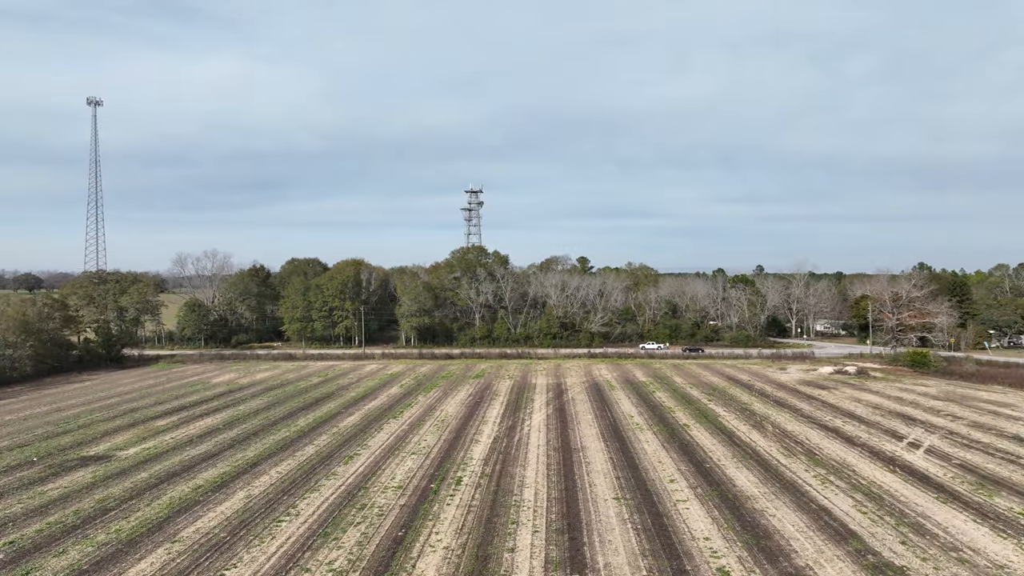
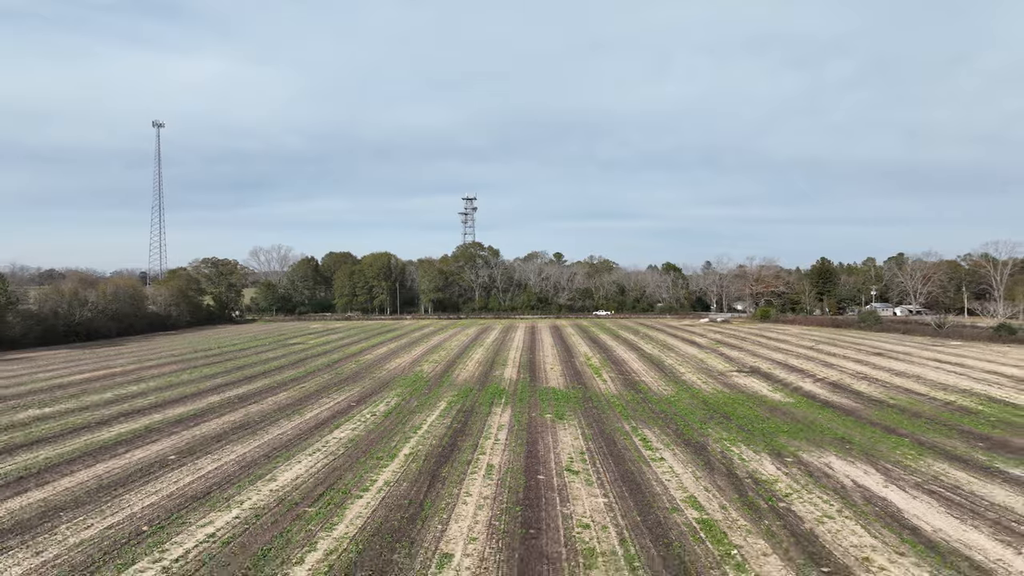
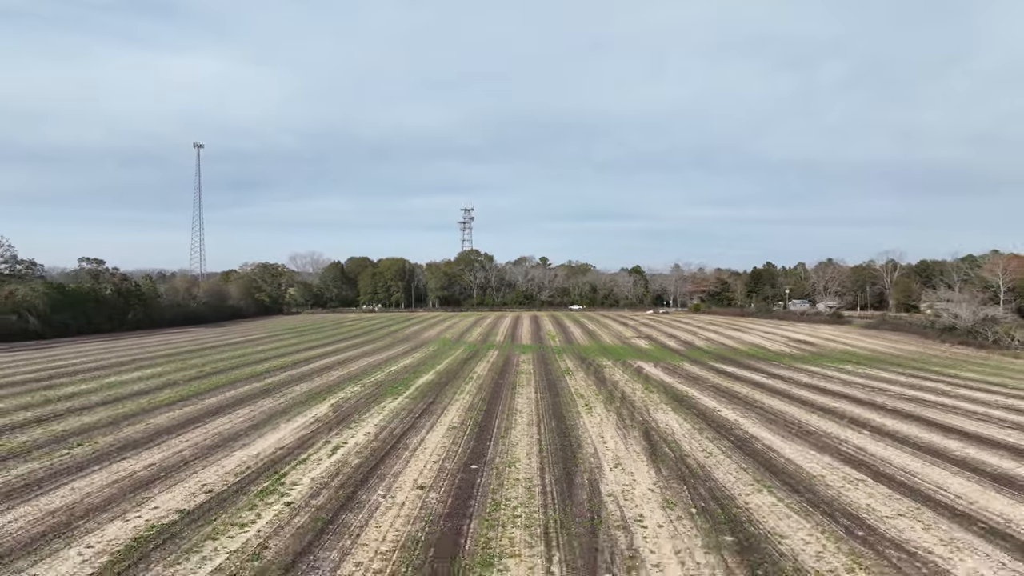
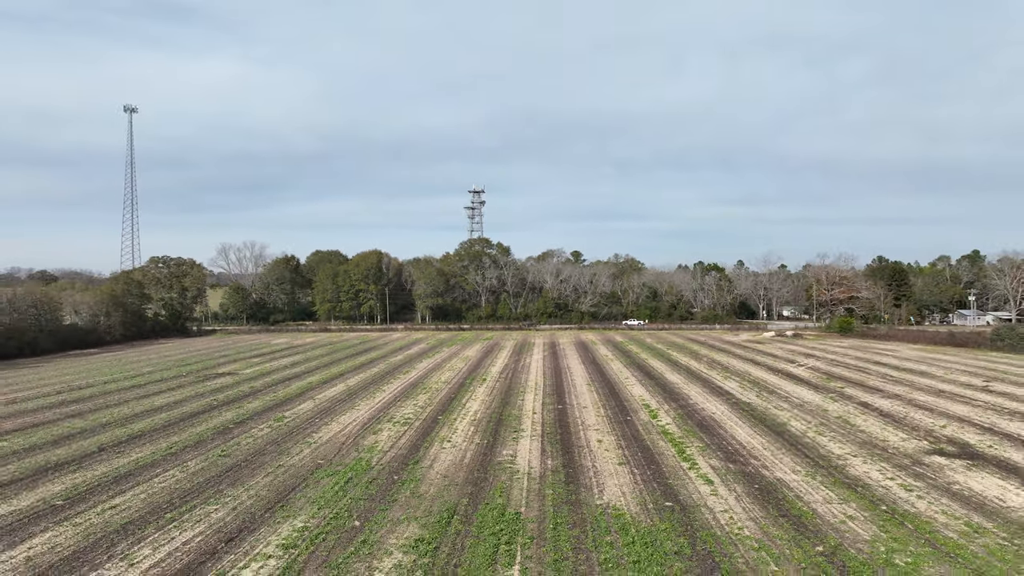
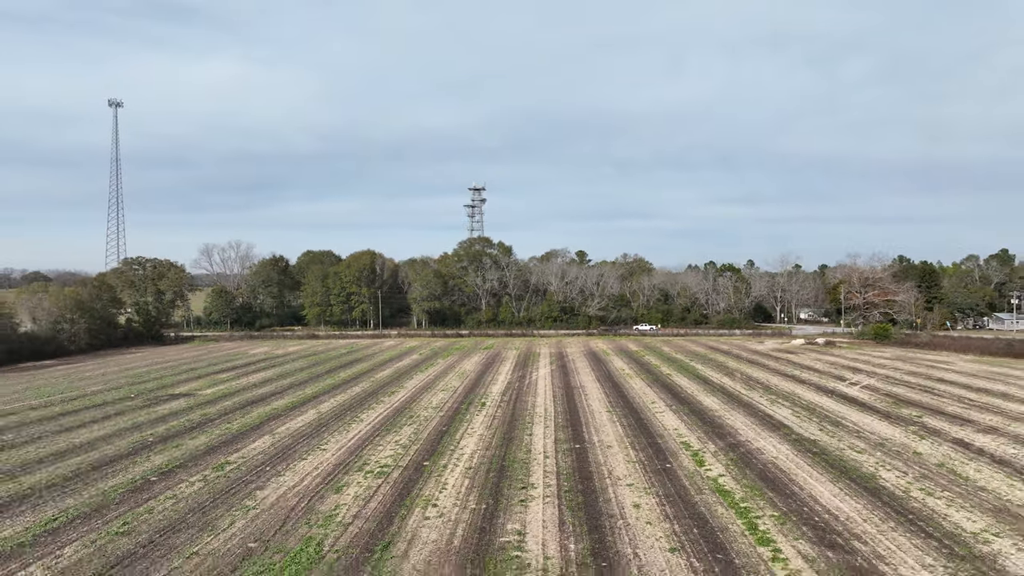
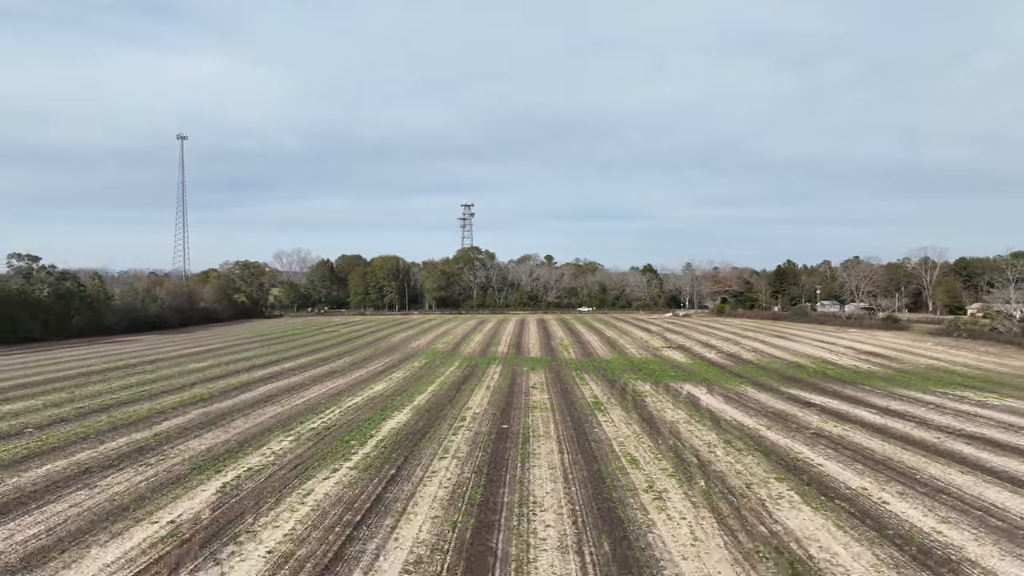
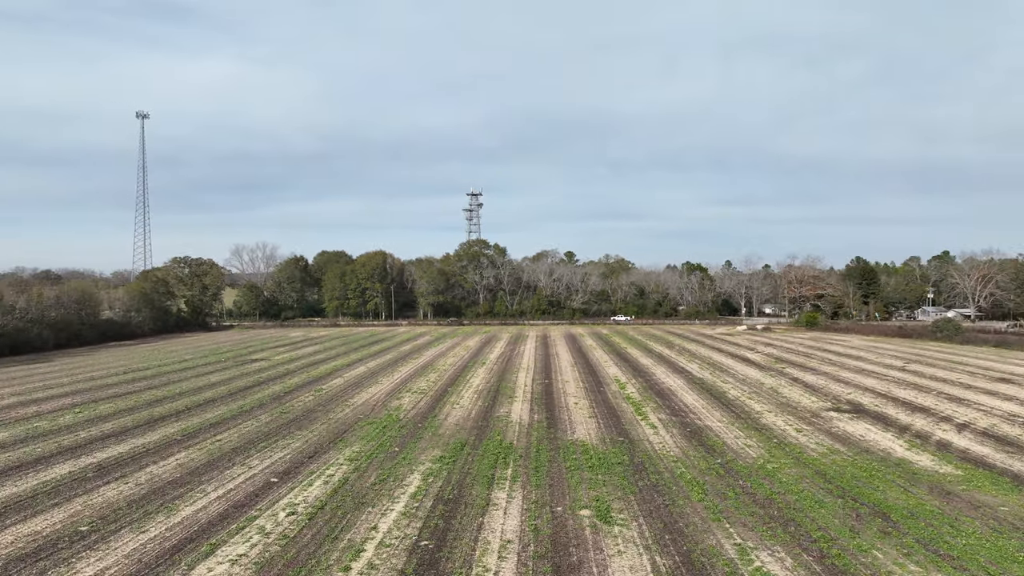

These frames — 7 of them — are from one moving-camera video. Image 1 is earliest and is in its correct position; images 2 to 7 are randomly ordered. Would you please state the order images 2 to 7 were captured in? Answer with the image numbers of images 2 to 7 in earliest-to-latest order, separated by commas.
5, 4, 7, 2, 6, 3
